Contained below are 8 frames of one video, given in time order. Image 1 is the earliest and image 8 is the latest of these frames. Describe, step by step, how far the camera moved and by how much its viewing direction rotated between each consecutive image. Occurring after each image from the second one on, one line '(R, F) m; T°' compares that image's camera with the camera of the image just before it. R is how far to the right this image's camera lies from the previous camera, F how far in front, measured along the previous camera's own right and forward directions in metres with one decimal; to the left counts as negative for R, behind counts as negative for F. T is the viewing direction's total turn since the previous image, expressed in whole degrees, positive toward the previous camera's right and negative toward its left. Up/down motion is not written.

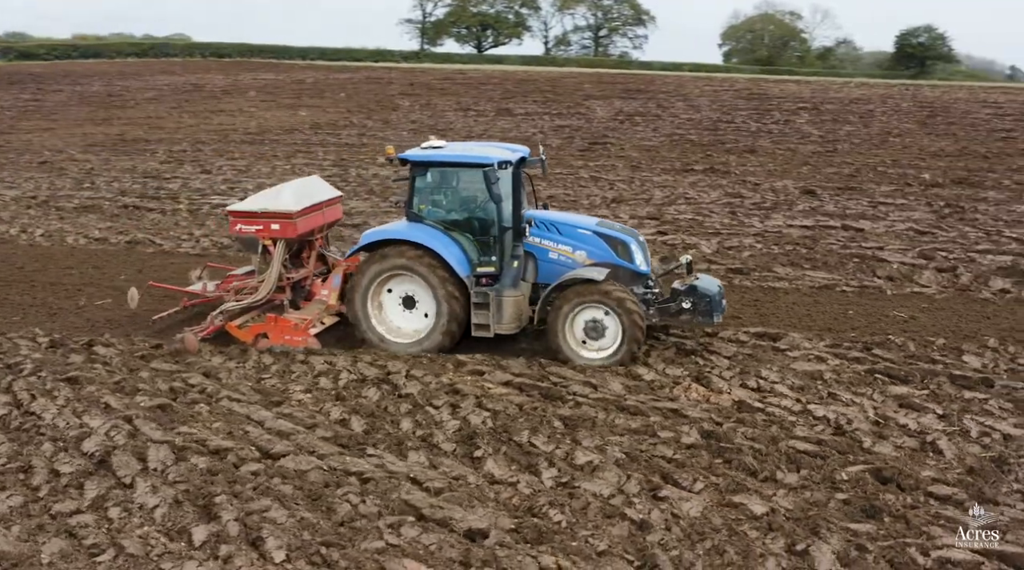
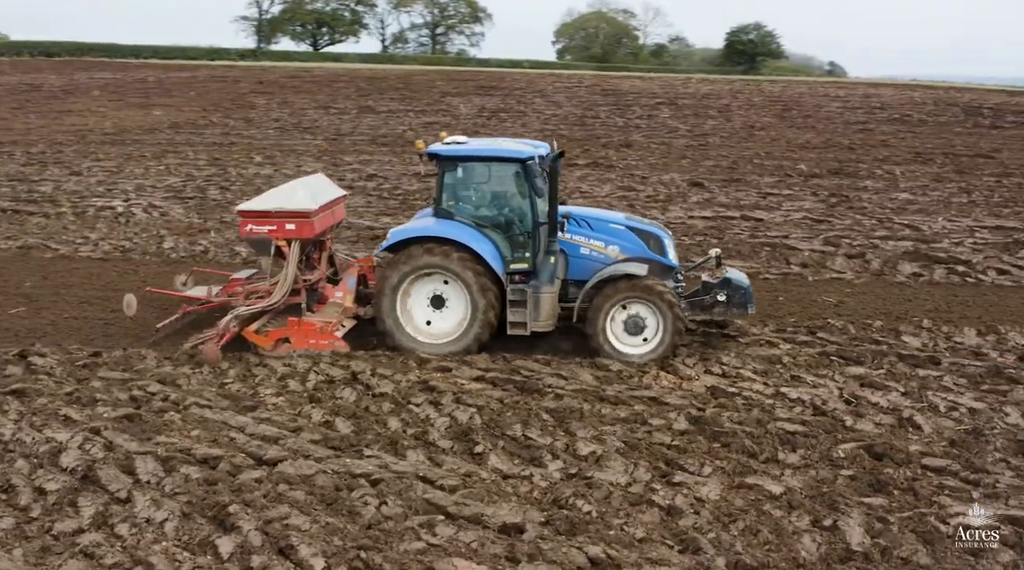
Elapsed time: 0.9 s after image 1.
(-0.6, +0.1) m; +7°
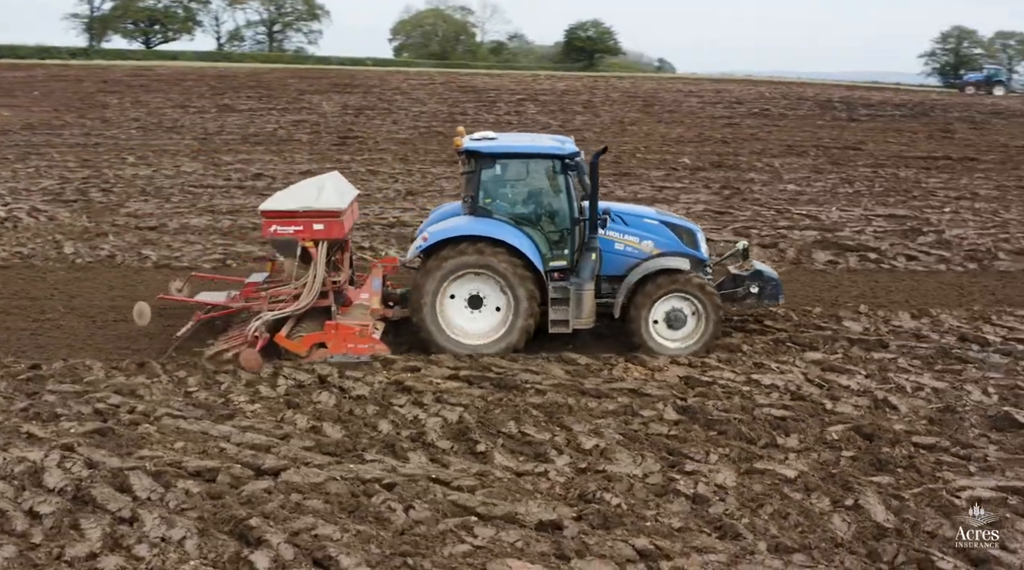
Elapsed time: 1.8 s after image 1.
(-0.6, +0.1) m; +7°
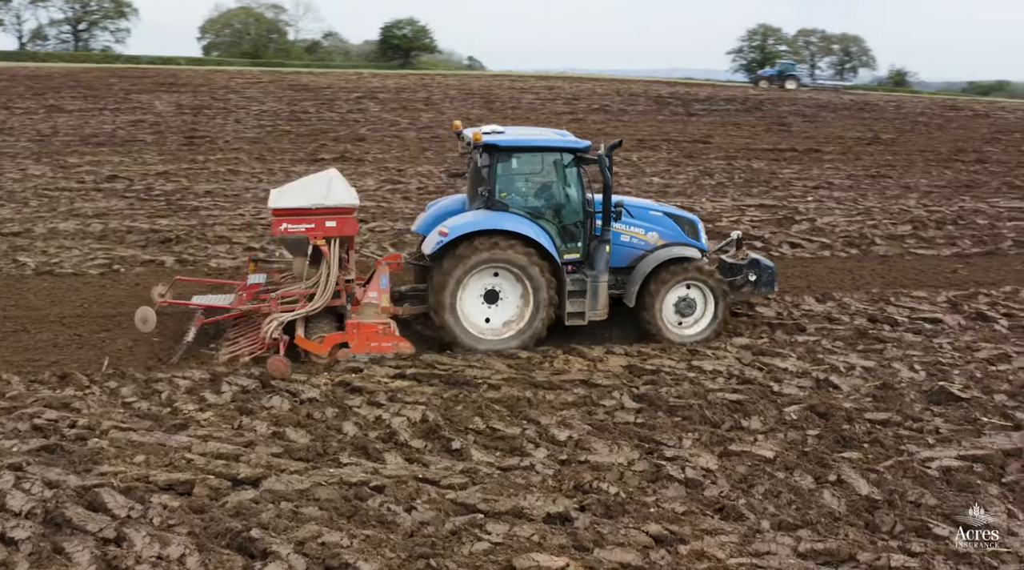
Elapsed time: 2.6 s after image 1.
(-0.6, +0.1) m; +8°
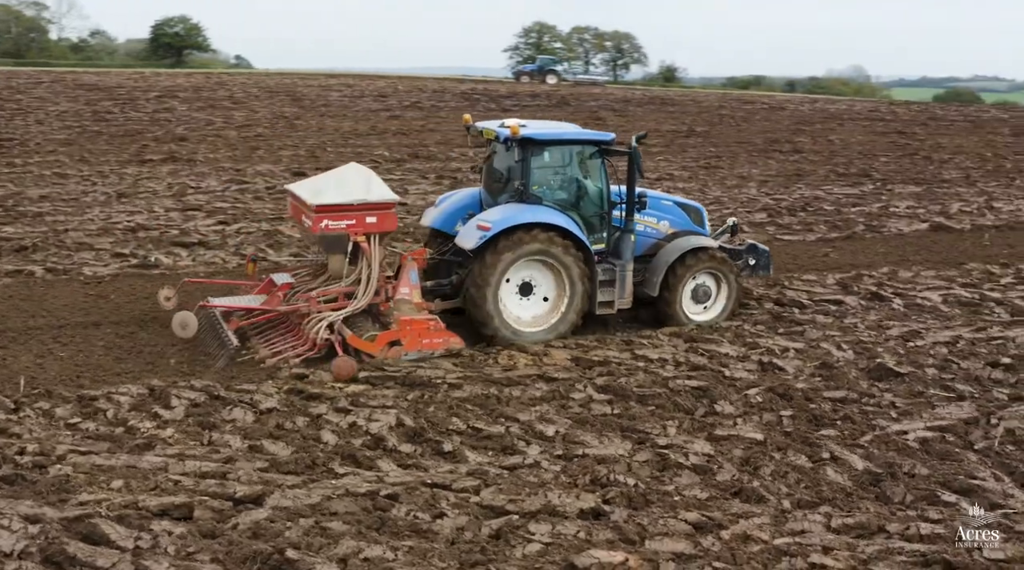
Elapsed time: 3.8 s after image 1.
(-0.8, +0.1) m; +10°
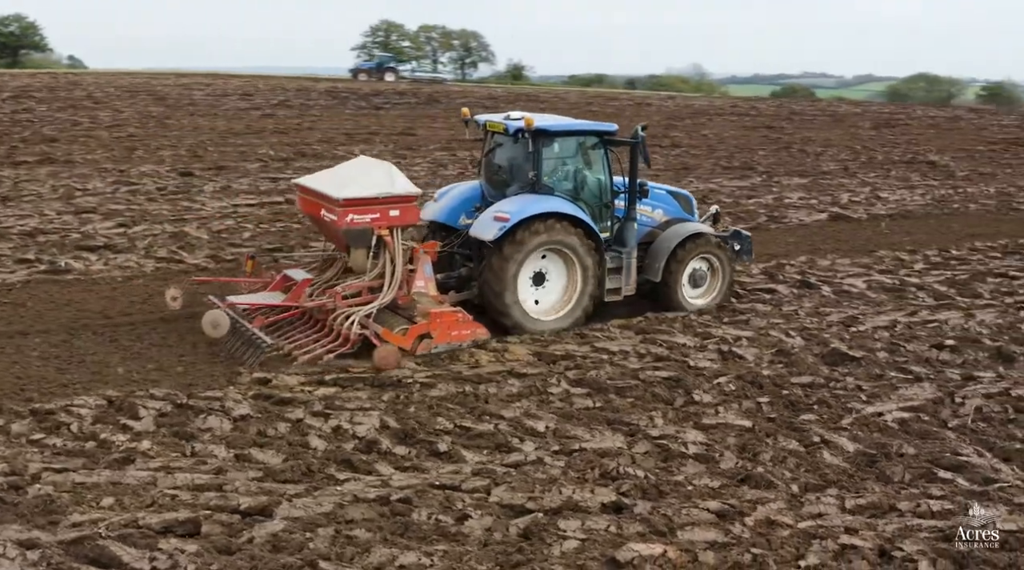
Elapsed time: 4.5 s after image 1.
(-0.5, +0.1) m; +7°
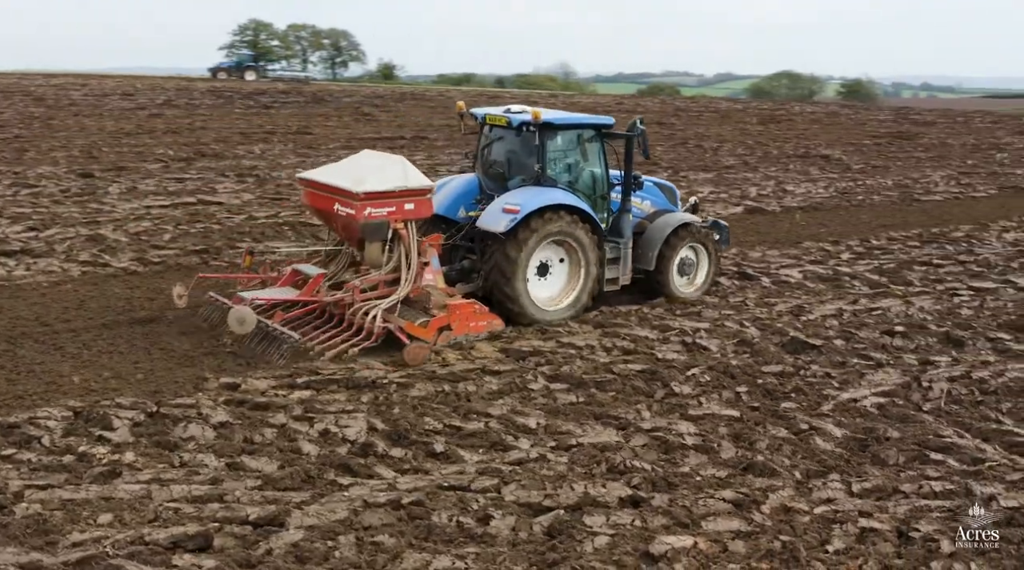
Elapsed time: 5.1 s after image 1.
(-0.5, +0.1) m; +6°
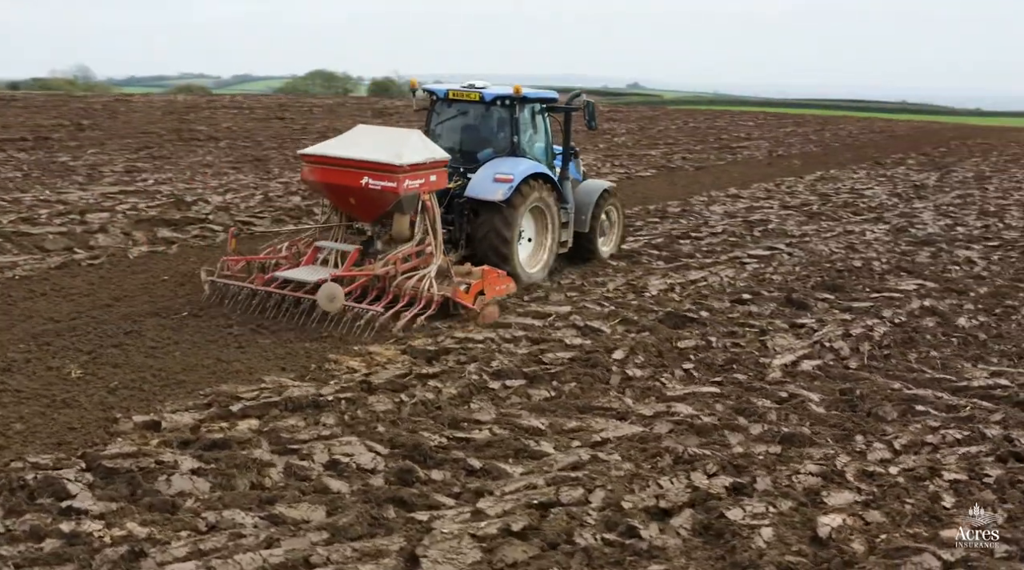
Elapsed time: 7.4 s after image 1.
(-1.8, +0.7) m; +22°
